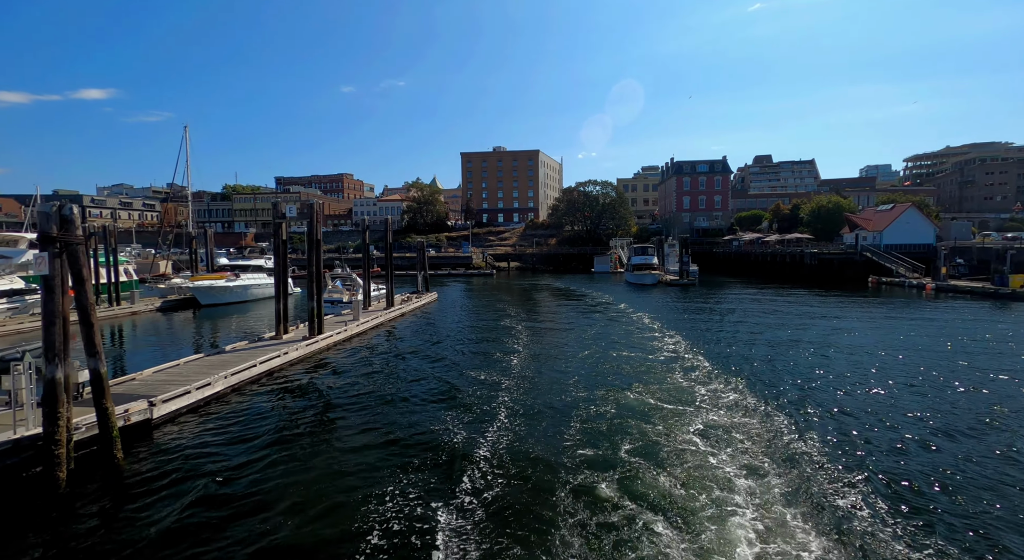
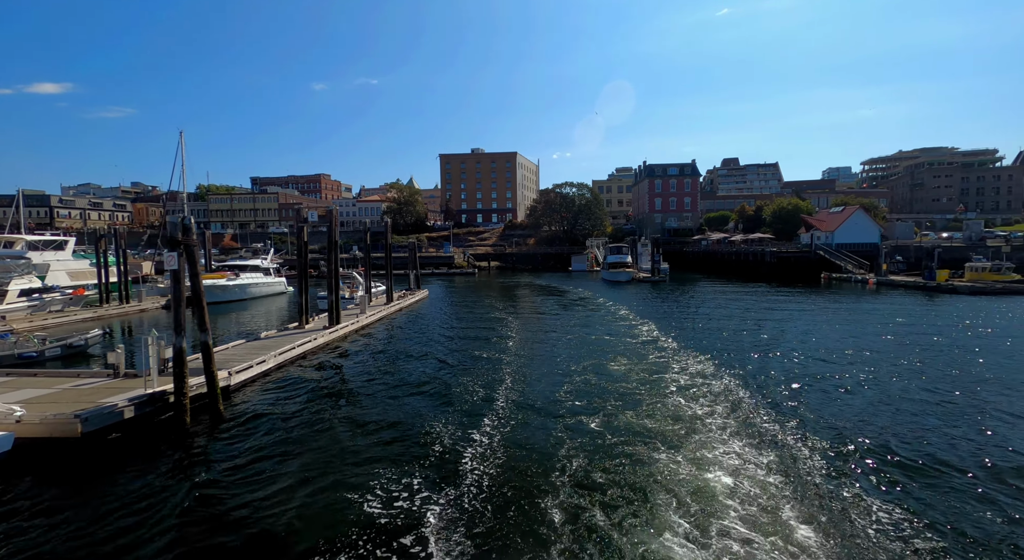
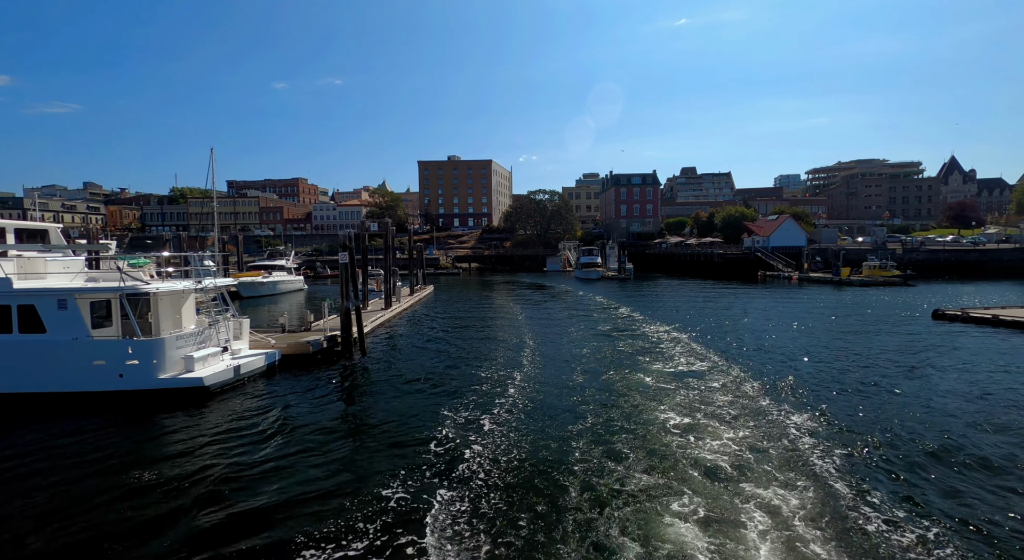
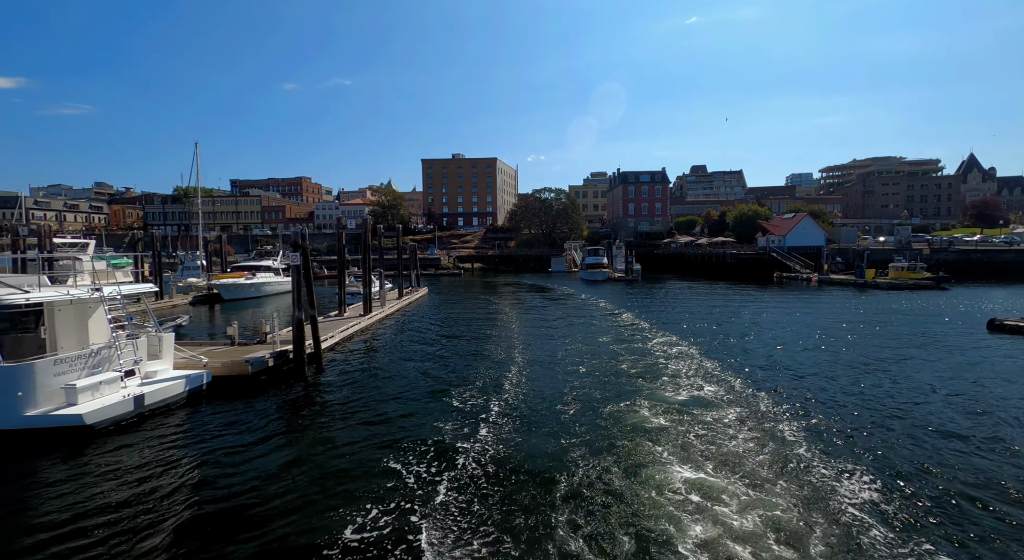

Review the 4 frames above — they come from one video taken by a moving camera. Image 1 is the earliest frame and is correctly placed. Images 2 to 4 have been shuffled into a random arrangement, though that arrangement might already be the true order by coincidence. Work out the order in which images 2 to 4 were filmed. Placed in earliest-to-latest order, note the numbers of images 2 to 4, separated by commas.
2, 4, 3
